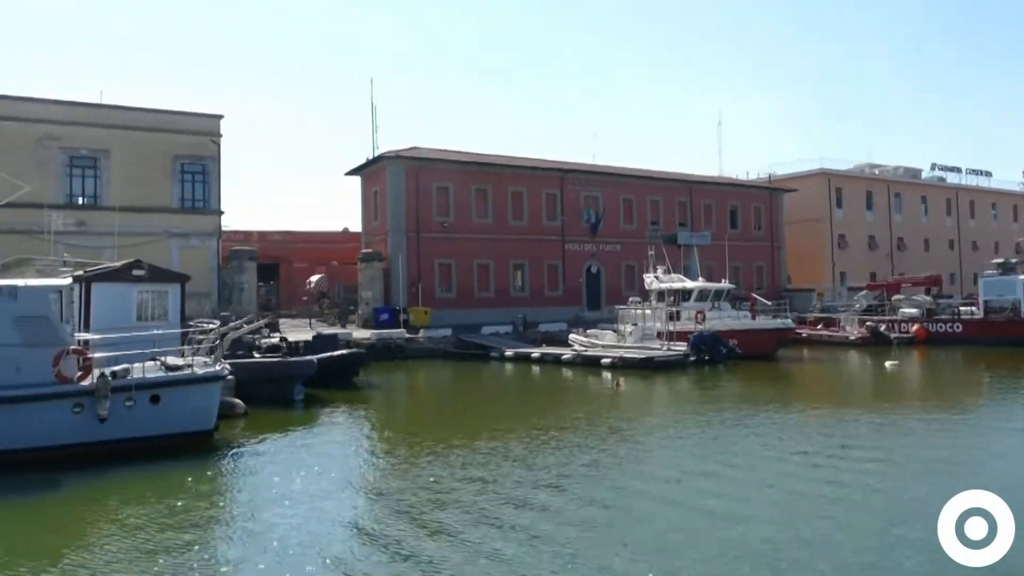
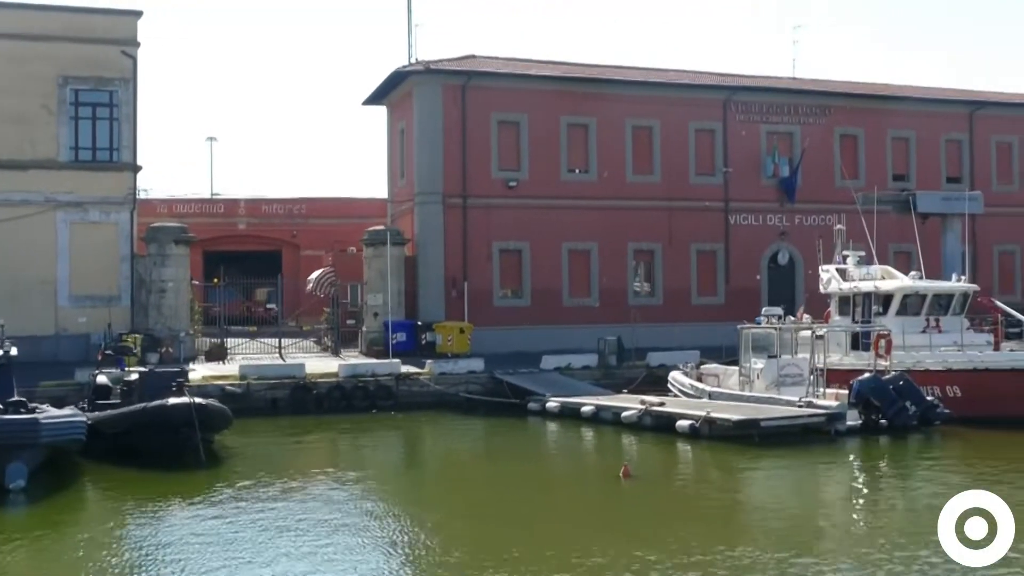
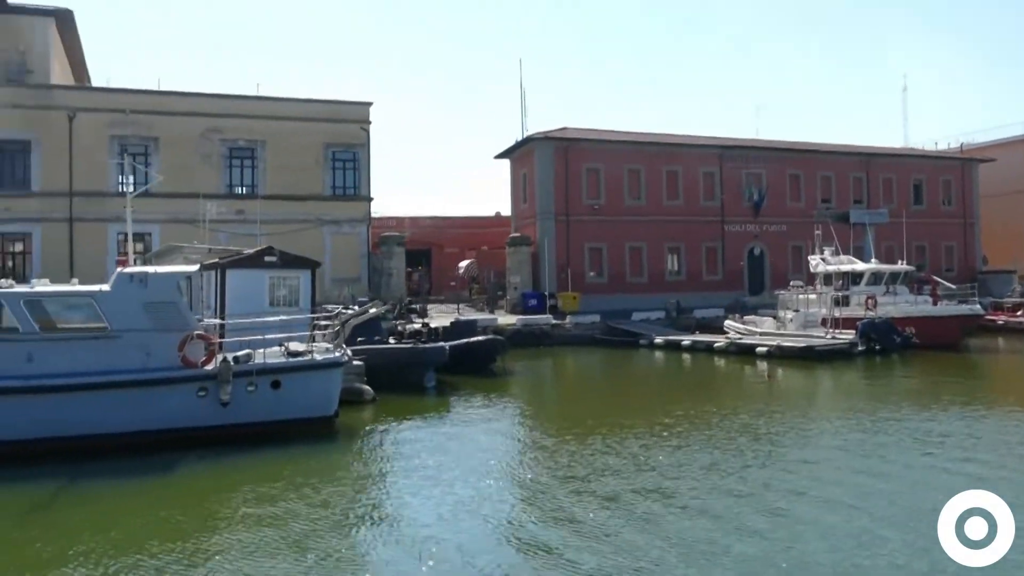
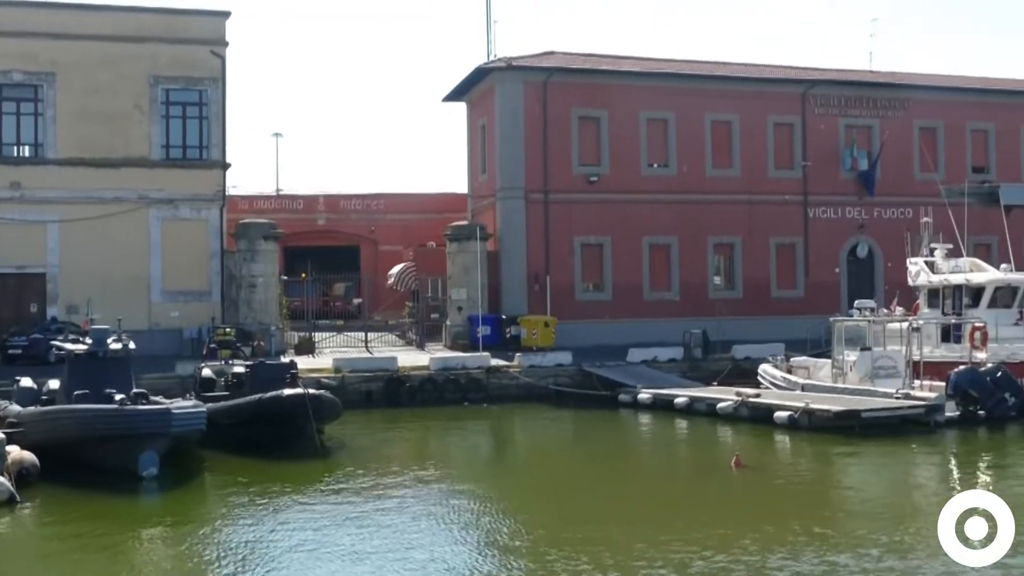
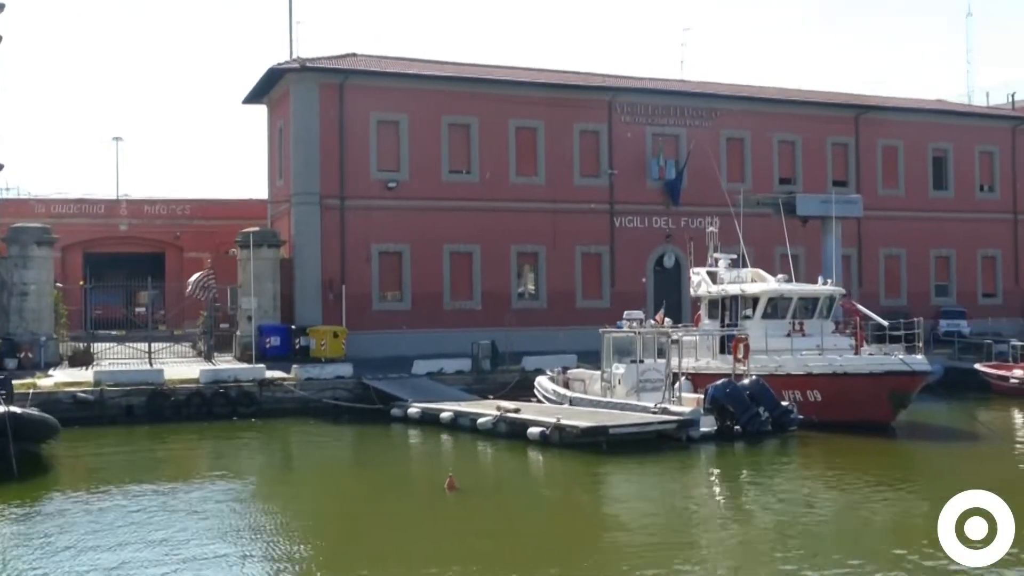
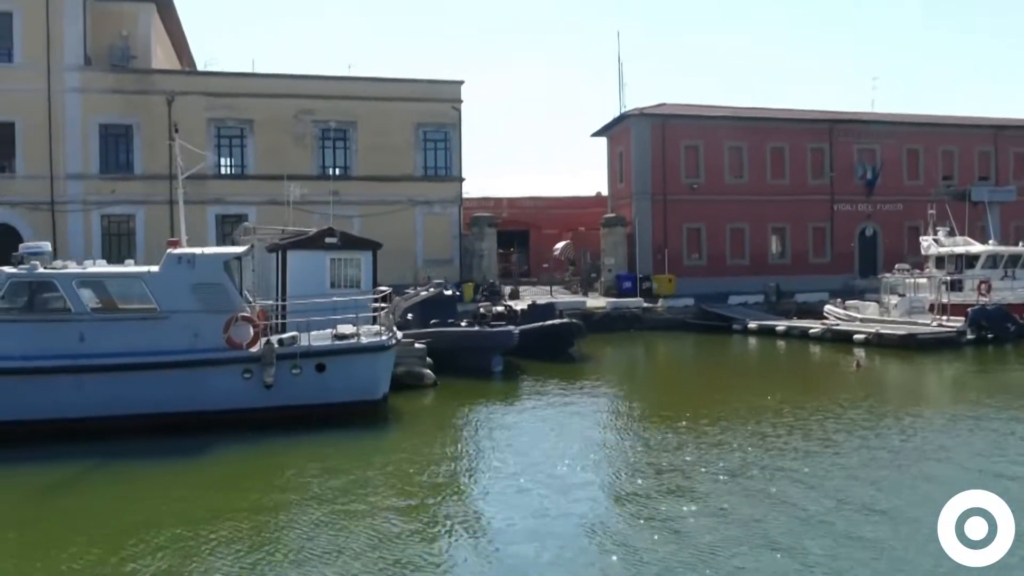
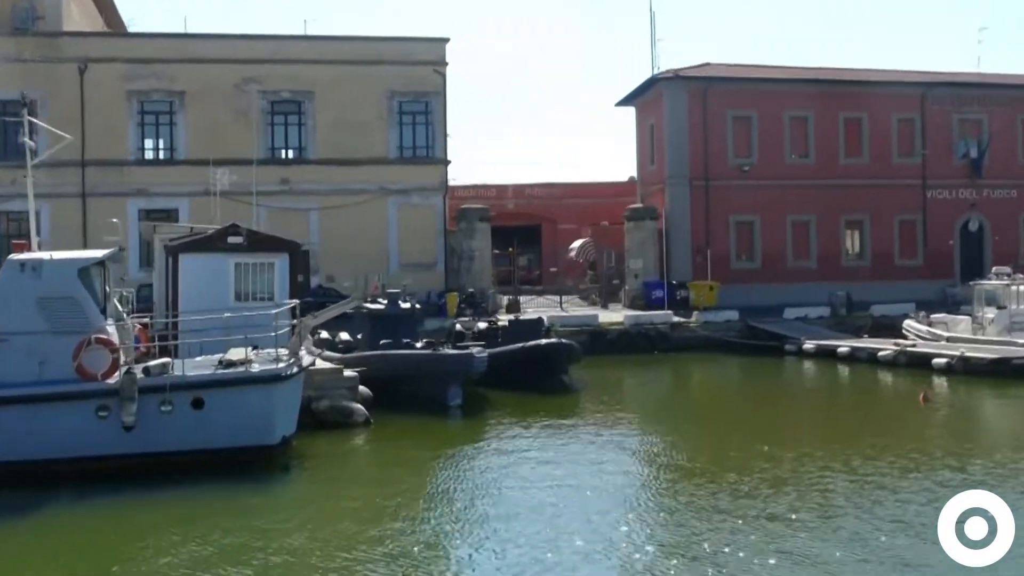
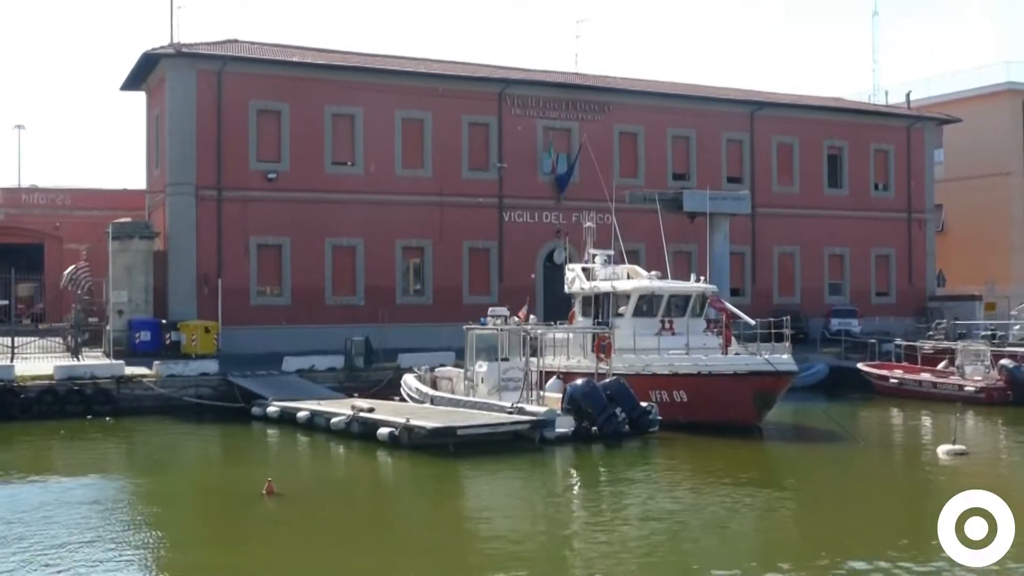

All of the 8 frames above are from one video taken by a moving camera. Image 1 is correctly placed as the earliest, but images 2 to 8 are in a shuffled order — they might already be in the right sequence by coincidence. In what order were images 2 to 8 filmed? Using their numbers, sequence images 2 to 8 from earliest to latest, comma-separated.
3, 6, 7, 4, 2, 5, 8
